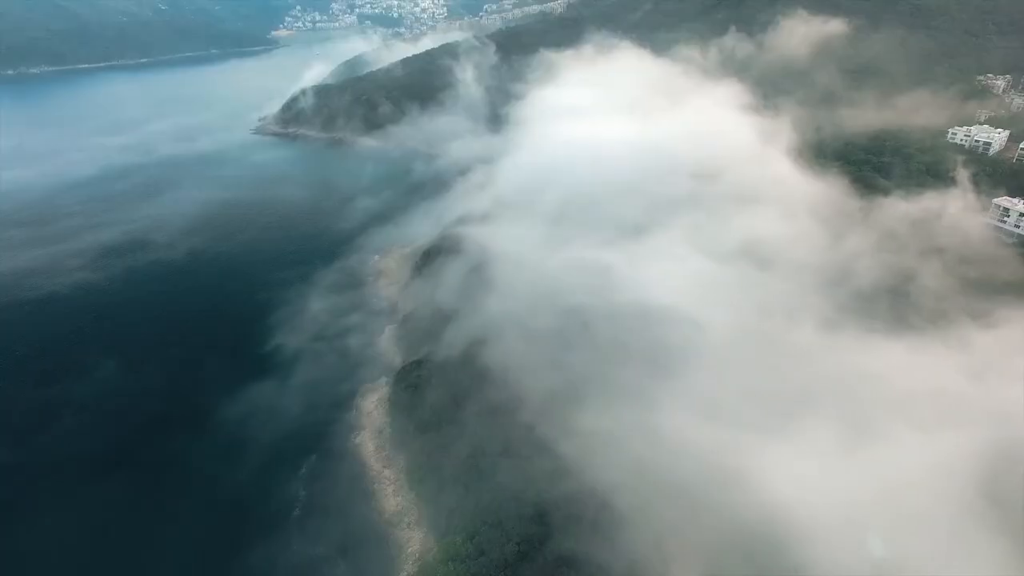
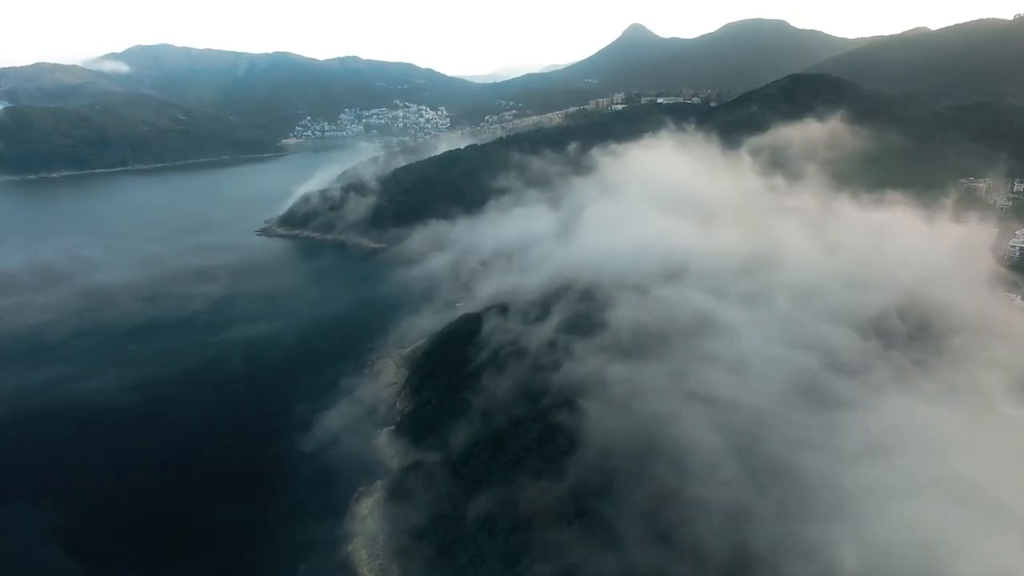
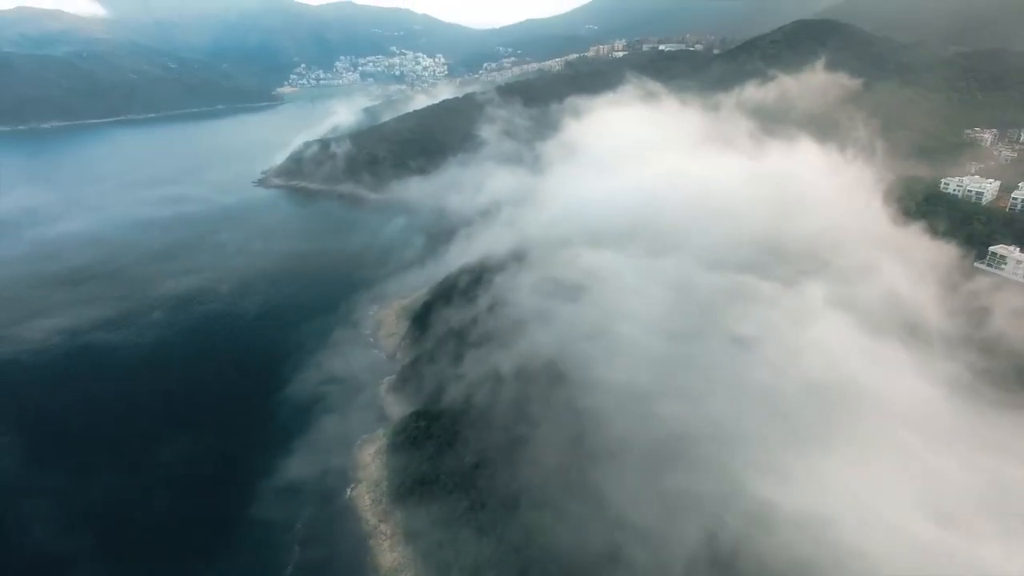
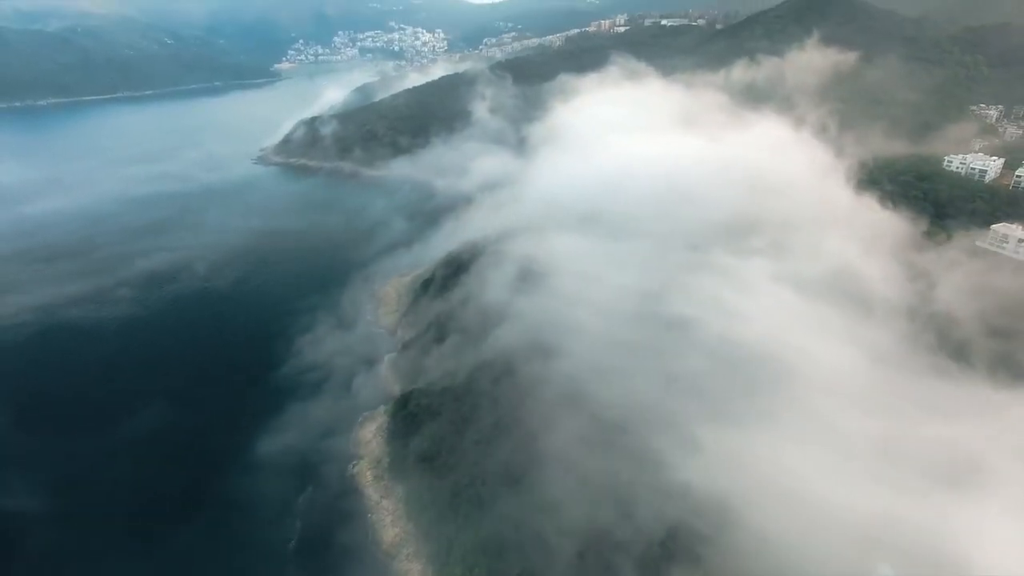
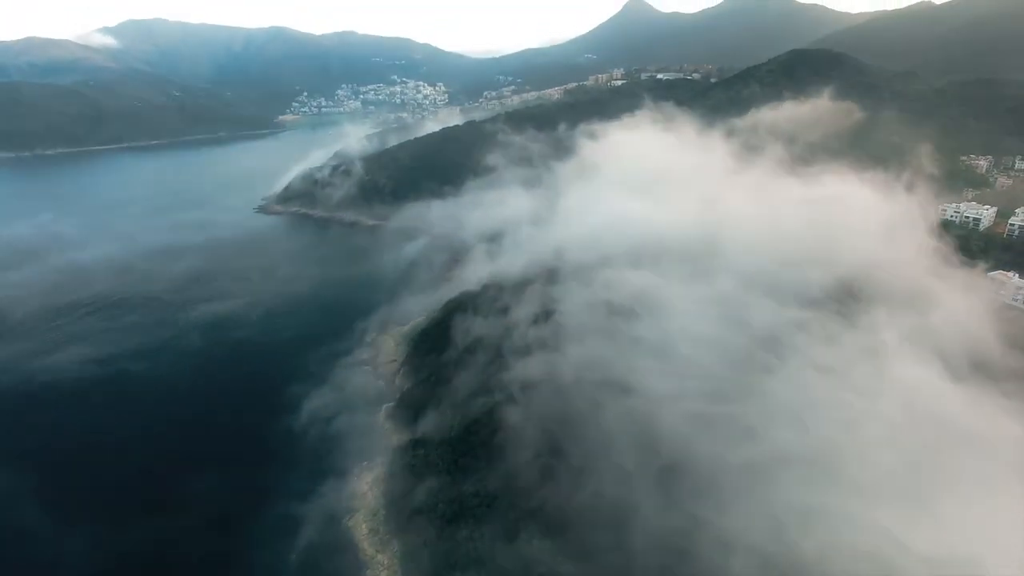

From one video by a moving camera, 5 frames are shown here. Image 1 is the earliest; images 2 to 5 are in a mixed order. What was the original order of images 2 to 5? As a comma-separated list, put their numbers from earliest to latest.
4, 3, 5, 2
